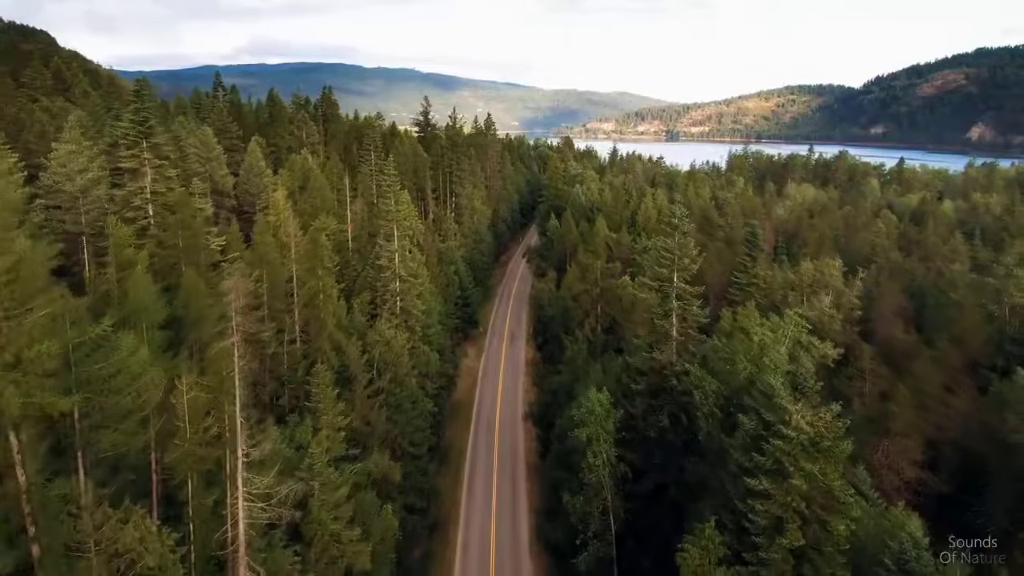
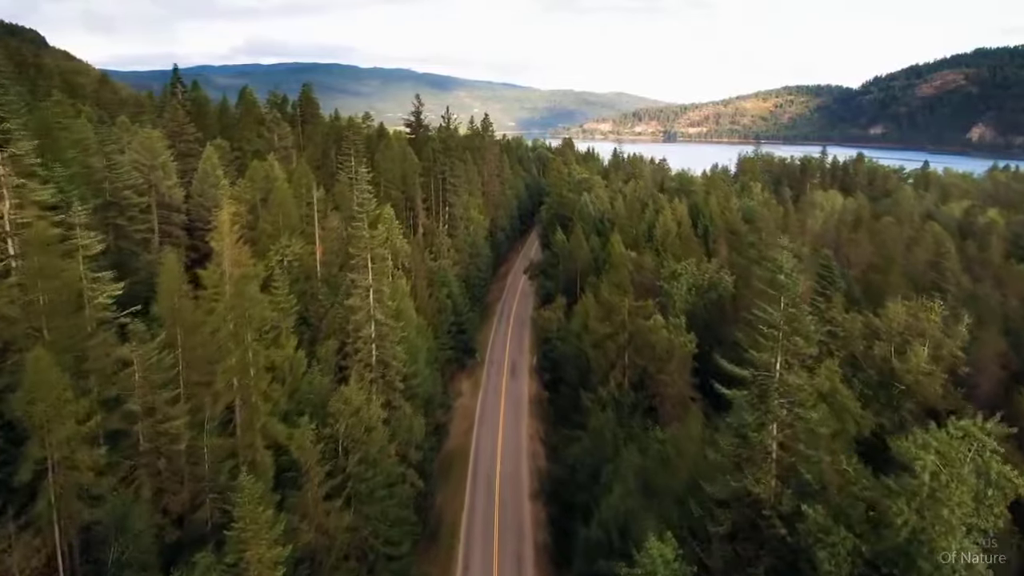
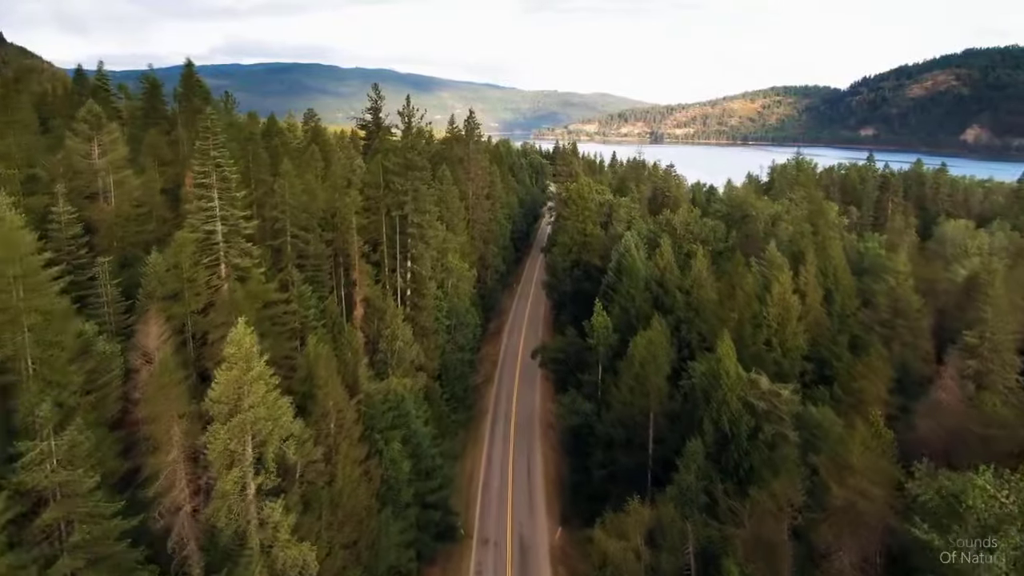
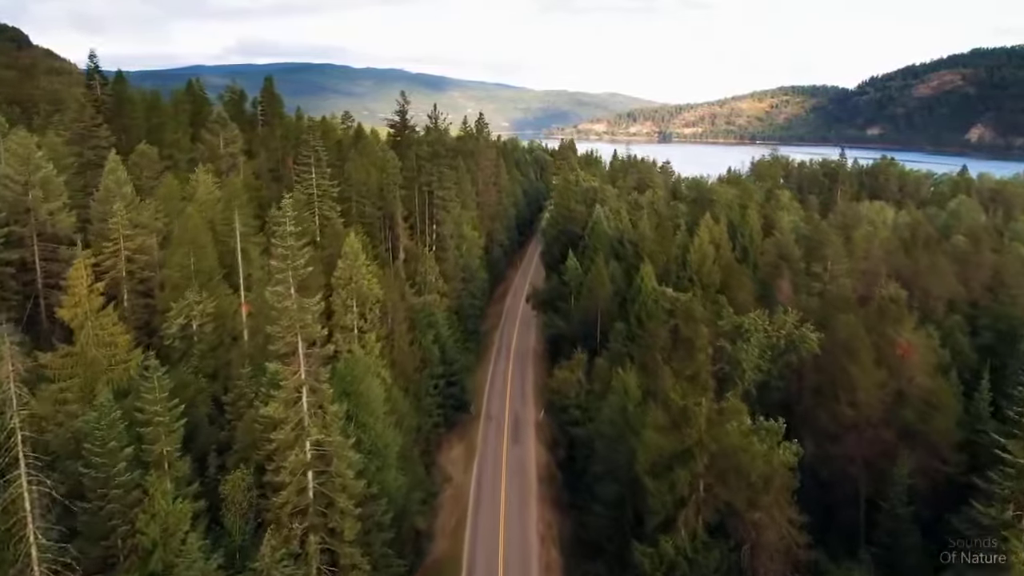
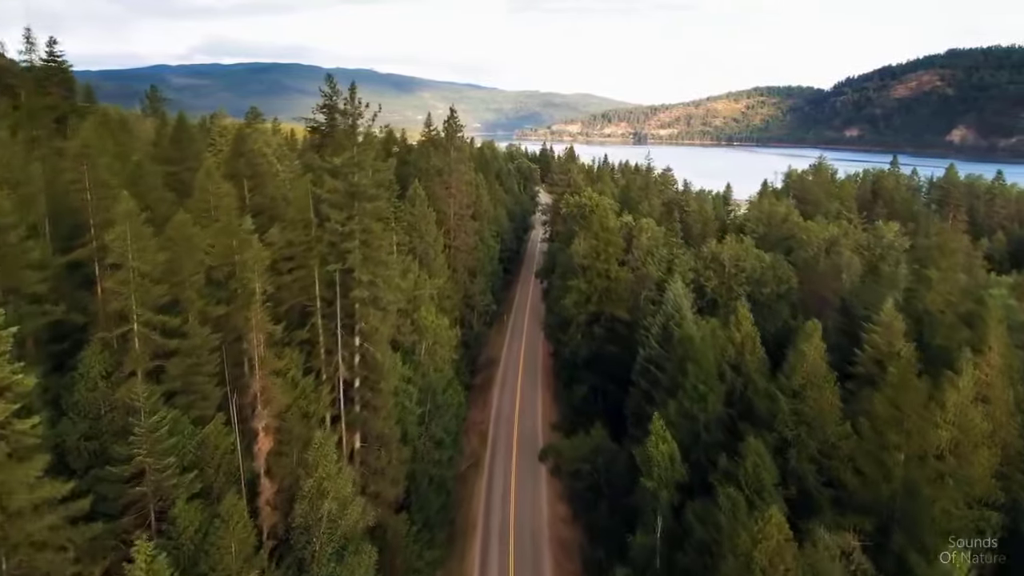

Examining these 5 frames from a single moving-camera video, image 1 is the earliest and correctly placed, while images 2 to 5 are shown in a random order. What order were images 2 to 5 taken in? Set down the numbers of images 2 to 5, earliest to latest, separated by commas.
2, 4, 3, 5
